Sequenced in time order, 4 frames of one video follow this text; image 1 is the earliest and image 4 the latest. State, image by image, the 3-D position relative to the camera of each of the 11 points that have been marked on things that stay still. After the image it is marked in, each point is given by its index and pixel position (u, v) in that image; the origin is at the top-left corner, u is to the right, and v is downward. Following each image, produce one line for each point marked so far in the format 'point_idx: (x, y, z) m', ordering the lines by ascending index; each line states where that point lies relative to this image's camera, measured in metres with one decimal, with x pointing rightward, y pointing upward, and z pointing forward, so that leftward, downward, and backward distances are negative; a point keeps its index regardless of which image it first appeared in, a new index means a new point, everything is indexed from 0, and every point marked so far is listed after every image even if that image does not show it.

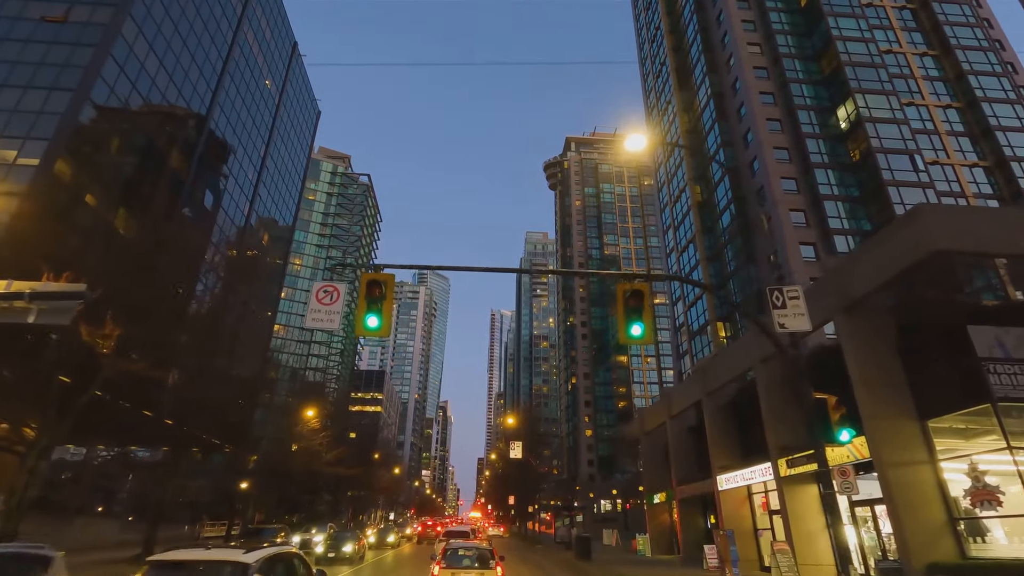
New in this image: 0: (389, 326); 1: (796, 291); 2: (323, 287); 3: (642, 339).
0: (-2.4, -0.7, +10.4) m
1: (+6.0, -0.1, +11.1) m
2: (-3.8, 0.0, +10.6) m
3: (+2.6, -1.0, +10.6) m
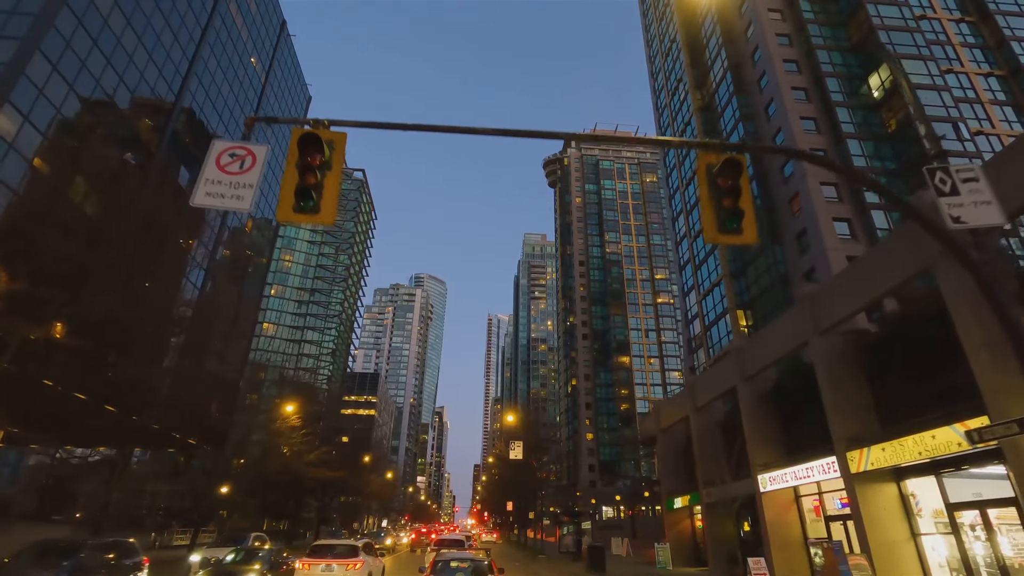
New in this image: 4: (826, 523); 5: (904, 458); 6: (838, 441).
0: (-2.2, +1.0, +6.4) m
1: (+6.2, +1.6, +7.2) m
2: (-3.5, +1.7, +6.6) m
3: (+2.9, +0.7, +6.6) m
4: (+11.8, -8.8, +19.9) m
5: (+11.2, -4.9, +15.1) m
6: (+10.9, -5.1, +17.6) m
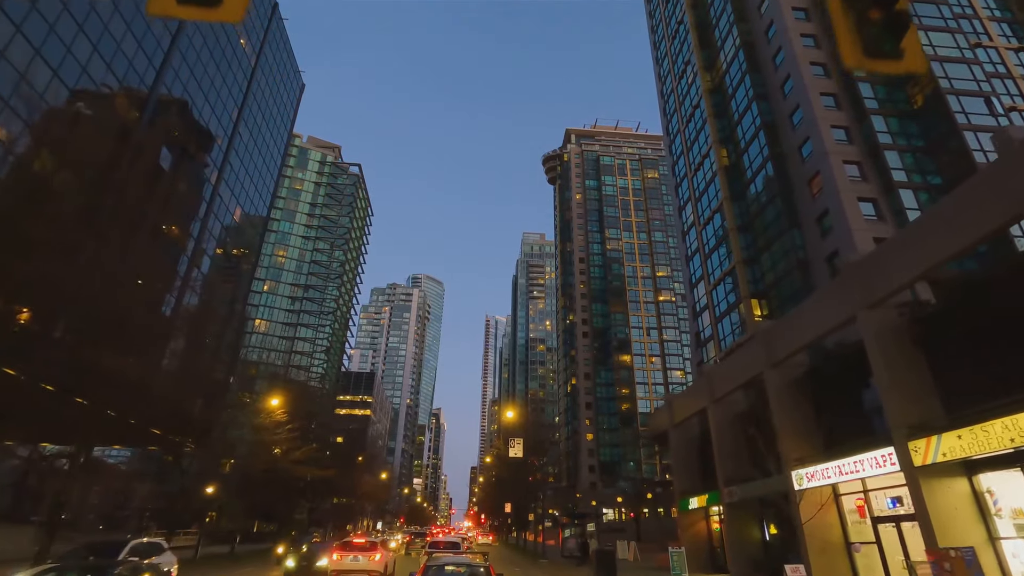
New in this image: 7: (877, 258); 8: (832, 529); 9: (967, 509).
0: (-2.0, +2.1, +3.9) m
1: (+6.4, +2.7, +4.7) m
2: (-3.3, +2.9, +4.1) m
3: (+3.1, +1.8, +4.1) m
4: (+11.9, -7.8, +17.4) m
5: (+11.4, -3.8, +12.6) m
6: (+11.0, -4.0, +15.1) m
7: (+11.3, +0.9, +16.4) m
8: (+11.4, -8.6, +18.8) m
9: (+12.1, -5.8, +14.0) m
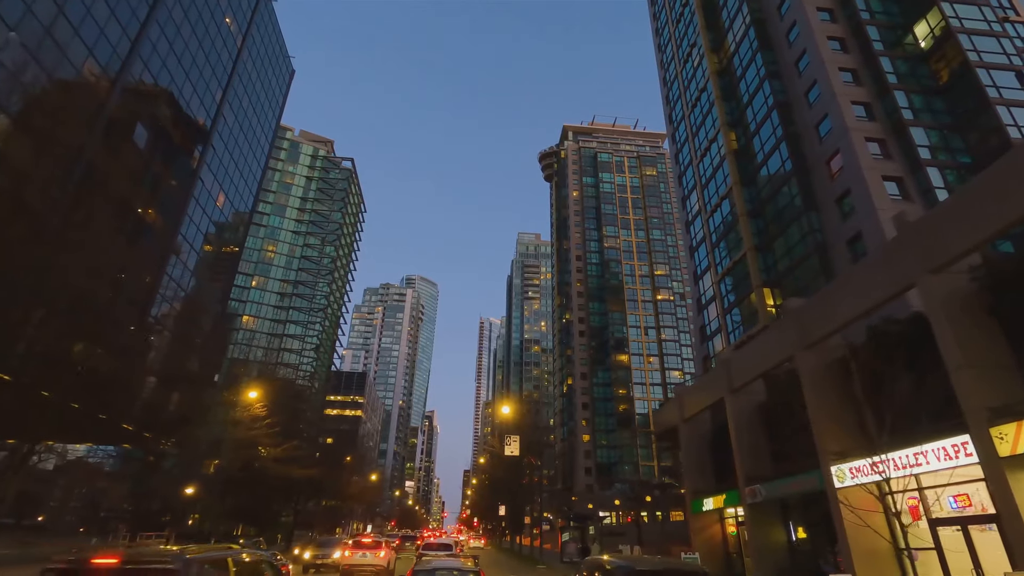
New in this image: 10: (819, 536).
0: (-1.8, +3.3, +1.4) m
1: (+6.6, +3.8, +2.3) m
2: (-3.1, +4.1, +1.6) m
3: (+3.2, +2.9, +1.7) m
4: (+11.9, -6.8, +15.0) m
5: (+11.4, -2.8, +10.2) m
6: (+11.1, -3.0, +12.7) m
7: (+11.4, +1.9, +14.0) m
8: (+11.4, -7.6, +16.4) m
9: (+12.1, -4.8, +11.6) m
10: (+11.2, -9.1, +19.4) m
